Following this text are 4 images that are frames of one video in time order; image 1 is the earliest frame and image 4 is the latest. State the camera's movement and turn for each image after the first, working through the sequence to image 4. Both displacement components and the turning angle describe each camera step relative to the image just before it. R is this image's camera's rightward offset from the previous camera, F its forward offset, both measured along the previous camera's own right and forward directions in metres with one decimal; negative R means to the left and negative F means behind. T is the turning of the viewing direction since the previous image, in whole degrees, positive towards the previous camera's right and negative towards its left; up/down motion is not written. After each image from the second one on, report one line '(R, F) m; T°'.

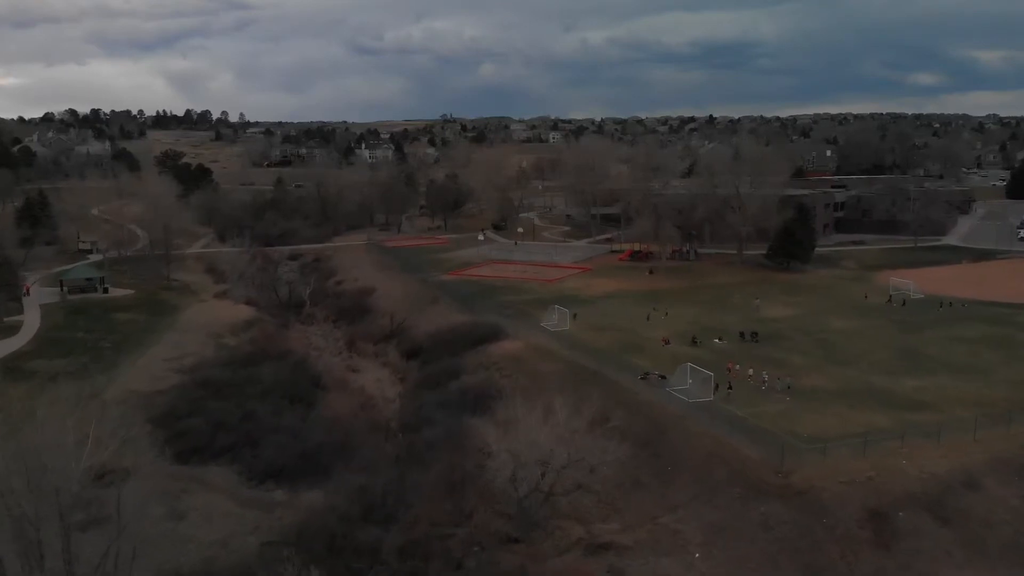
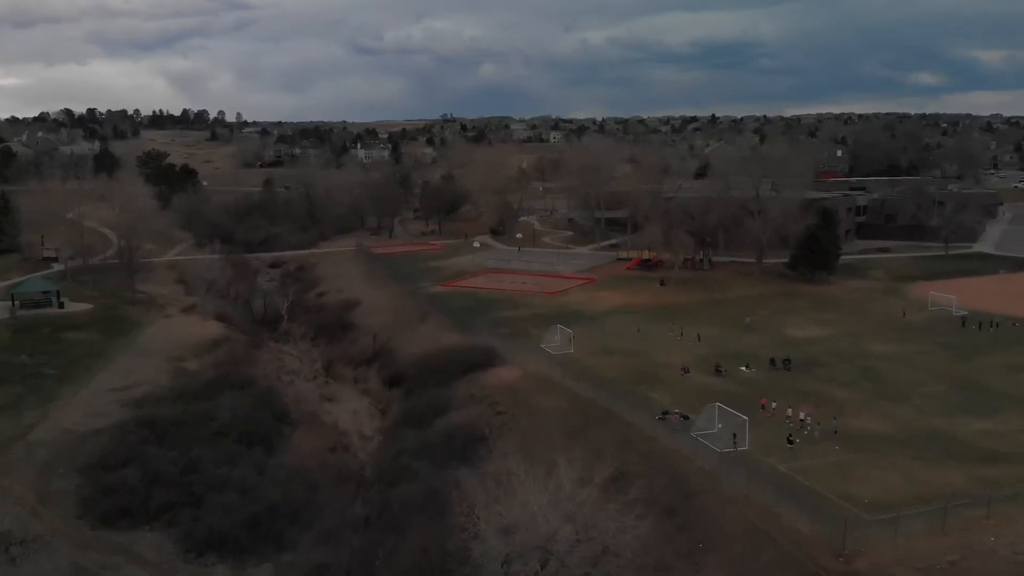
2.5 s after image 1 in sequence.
(+0.2, +4.9) m; 0°
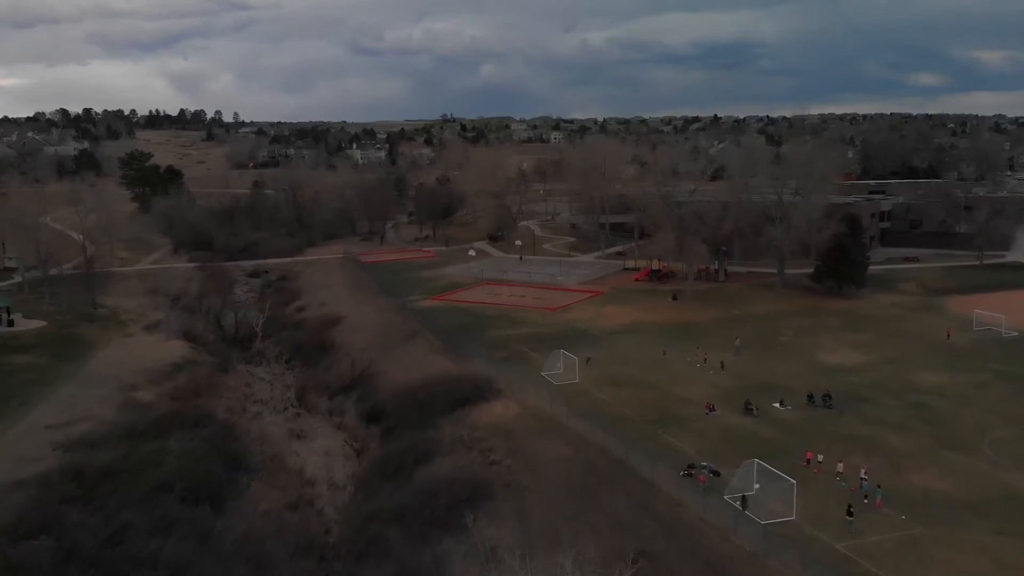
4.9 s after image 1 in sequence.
(+0.2, +4.5) m; 0°
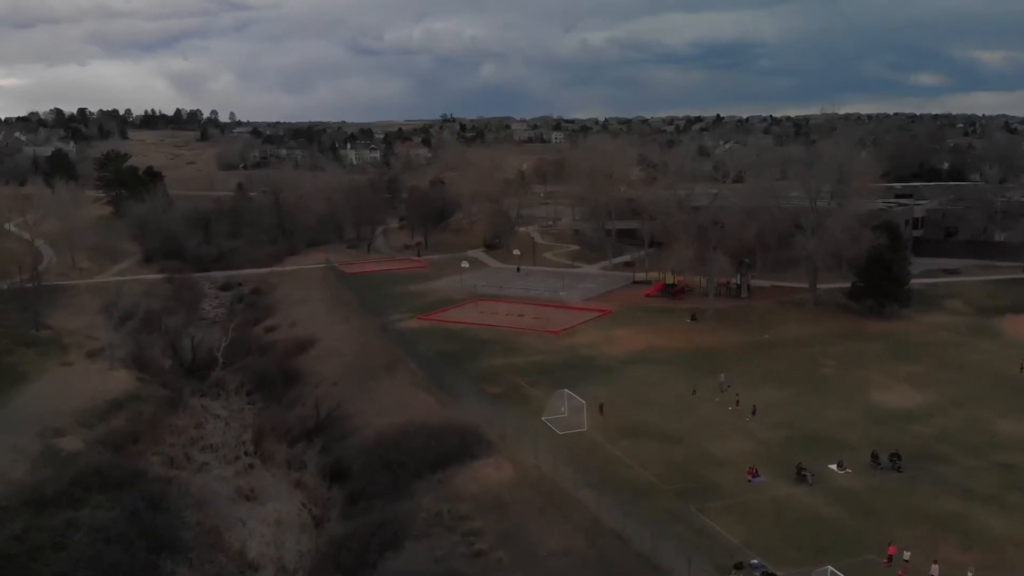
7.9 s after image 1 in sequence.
(+0.2, +5.5) m; 0°
